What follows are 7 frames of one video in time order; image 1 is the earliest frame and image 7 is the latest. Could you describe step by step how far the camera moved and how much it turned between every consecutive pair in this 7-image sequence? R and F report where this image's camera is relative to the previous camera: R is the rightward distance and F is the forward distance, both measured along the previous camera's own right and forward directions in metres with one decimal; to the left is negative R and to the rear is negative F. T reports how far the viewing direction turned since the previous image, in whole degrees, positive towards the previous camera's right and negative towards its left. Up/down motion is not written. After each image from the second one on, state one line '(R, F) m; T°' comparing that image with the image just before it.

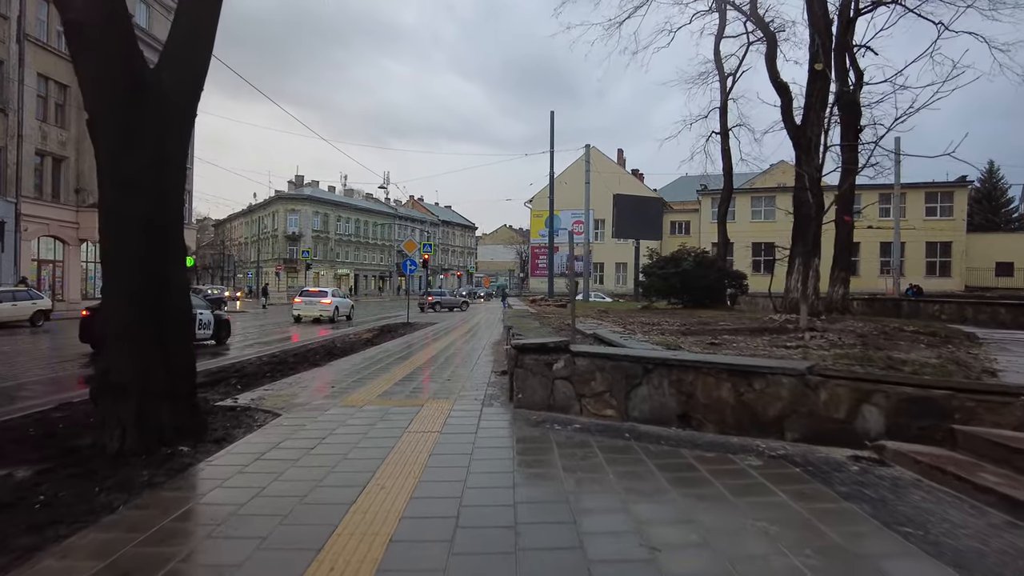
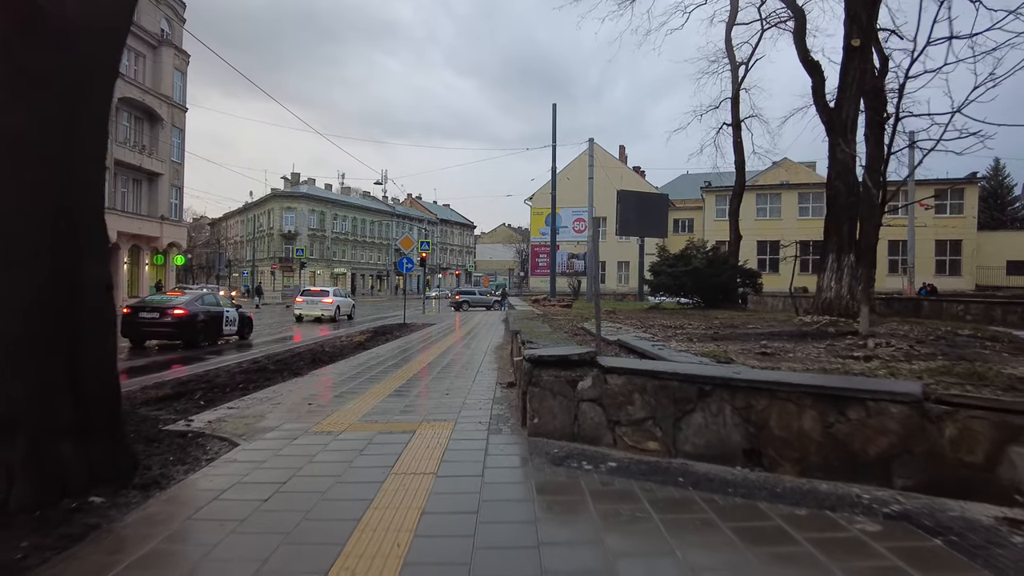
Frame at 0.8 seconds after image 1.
(-0.1, +1.2) m; 0°
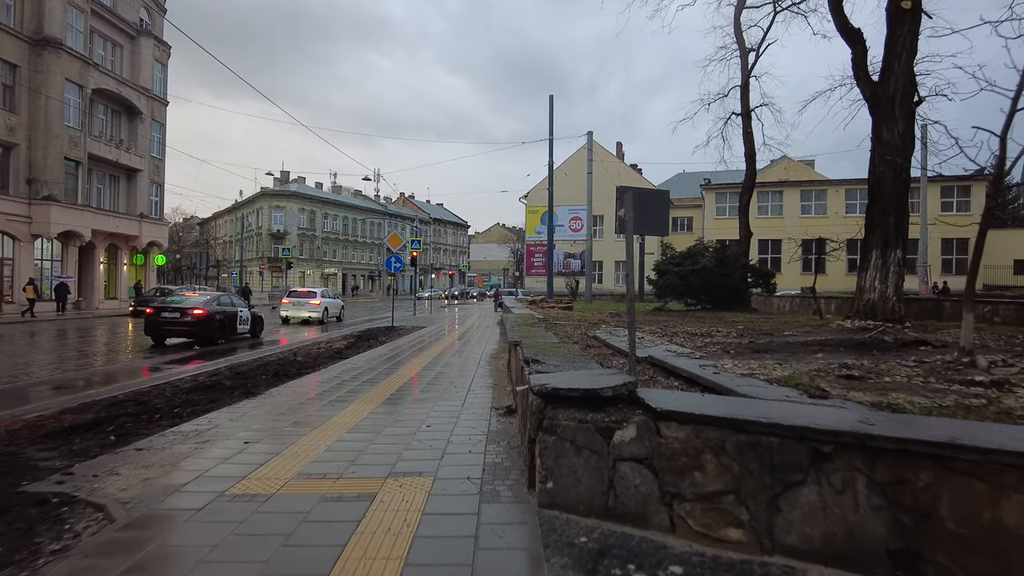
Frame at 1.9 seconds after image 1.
(0.0, +1.6) m; +1°
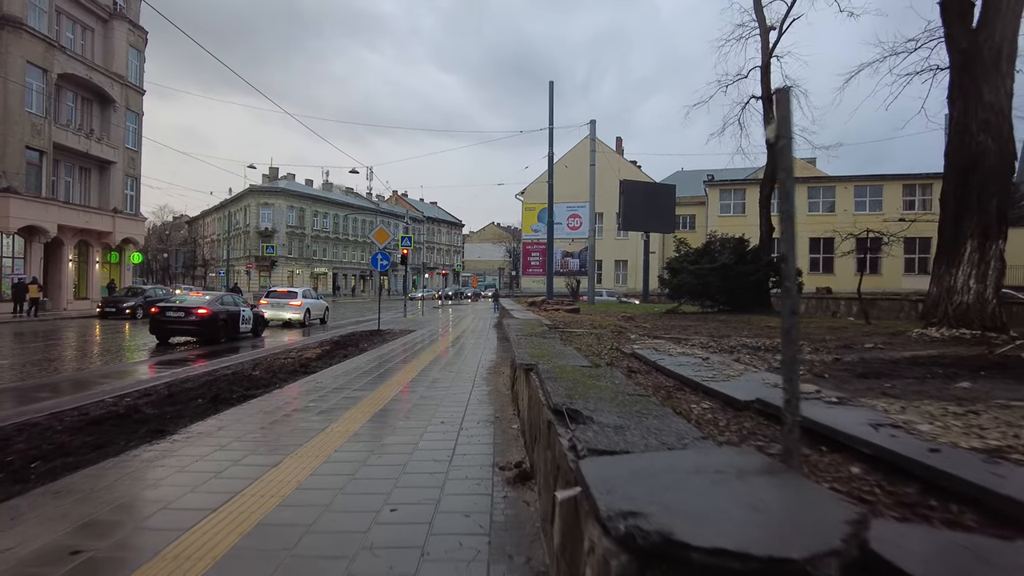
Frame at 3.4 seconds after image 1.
(-0.1, +2.1) m; 0°
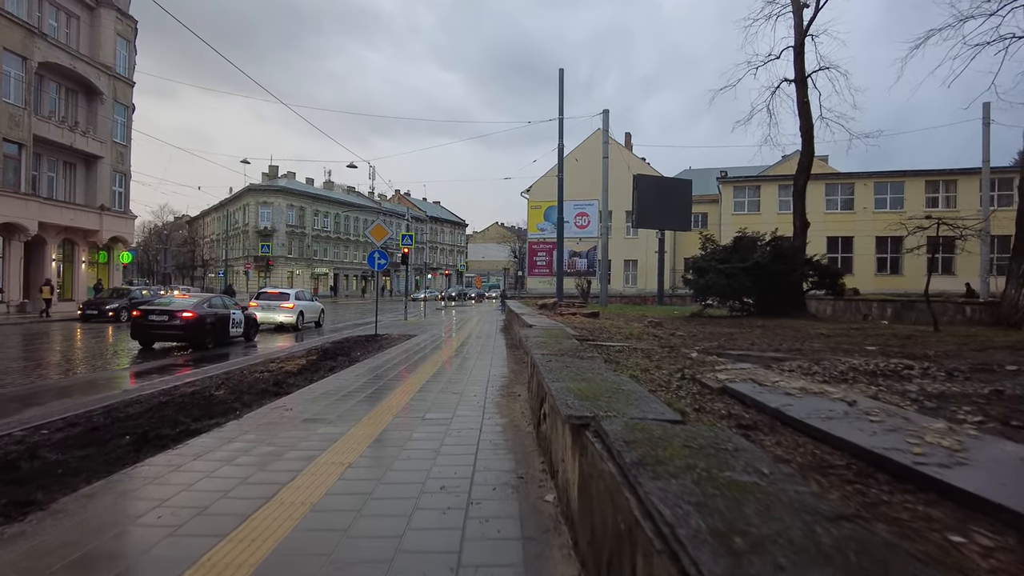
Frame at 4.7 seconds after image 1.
(-0.2, +1.8) m; 0°
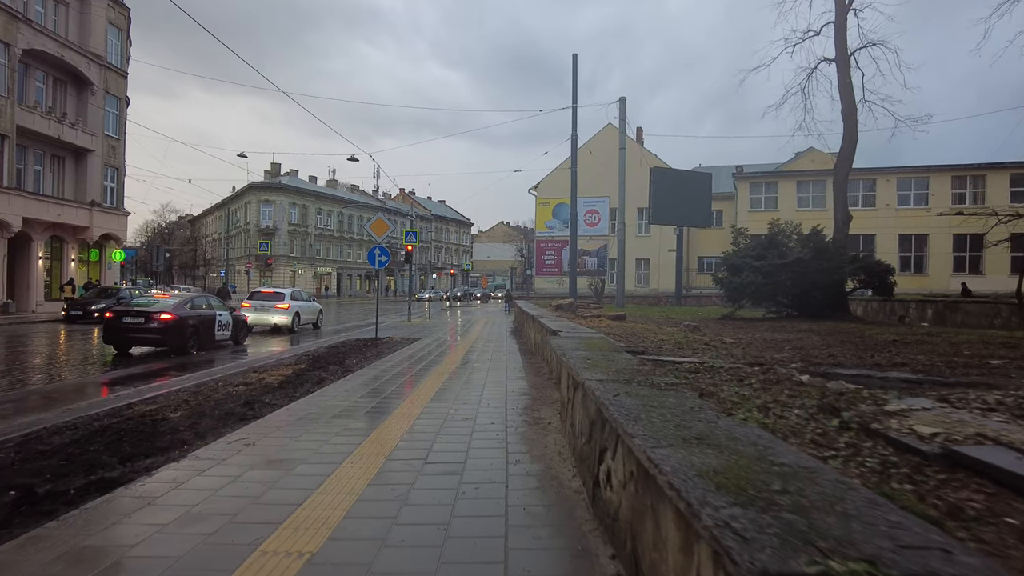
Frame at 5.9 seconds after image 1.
(-0.2, +1.7) m; 0°
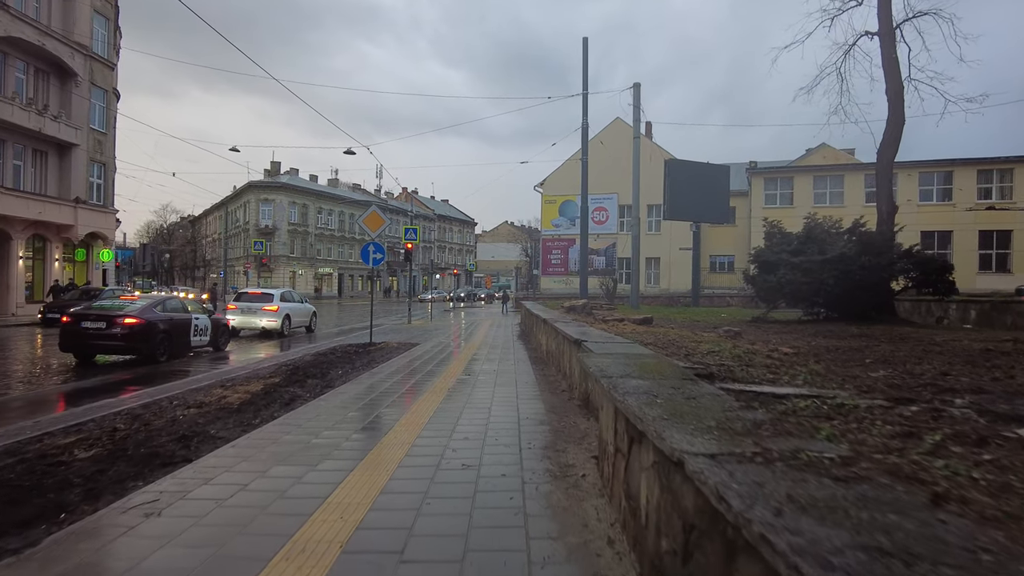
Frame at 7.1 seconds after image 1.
(-0.1, +1.7) m; 0°
